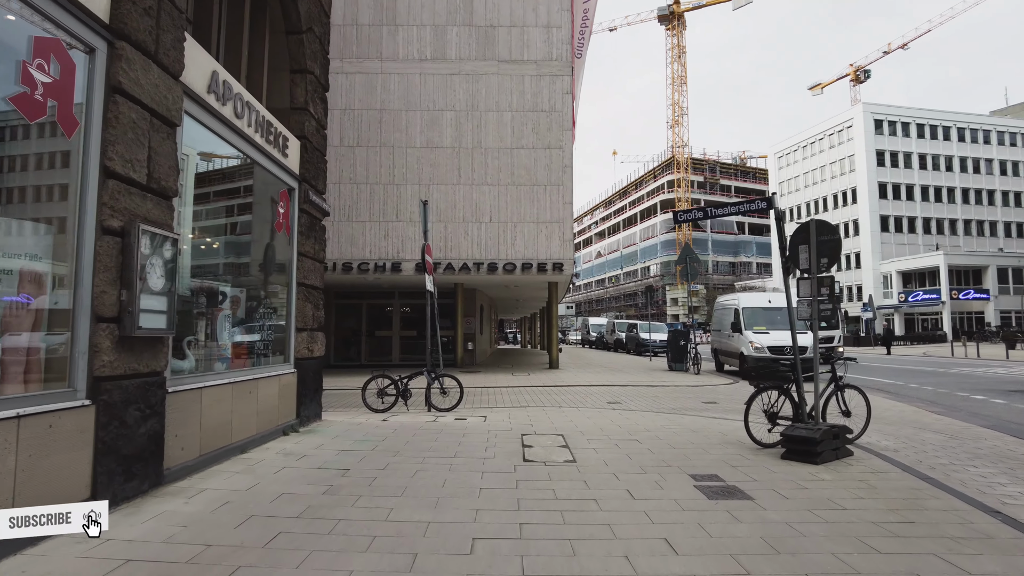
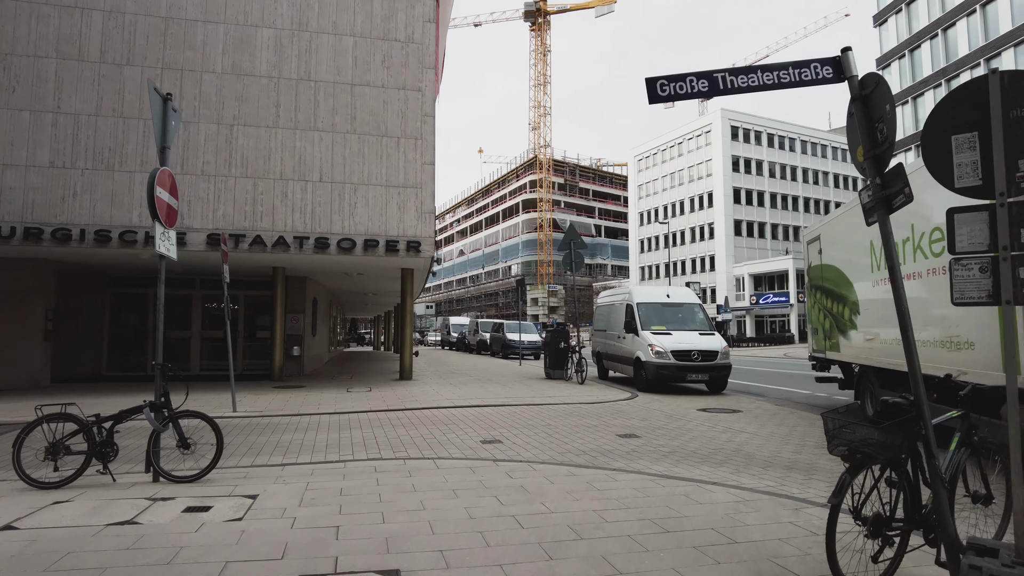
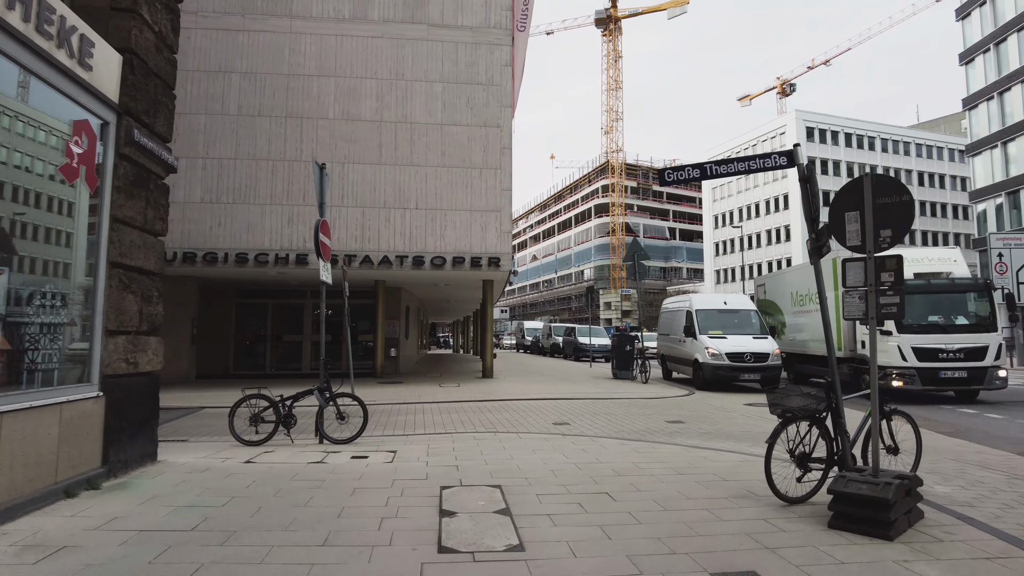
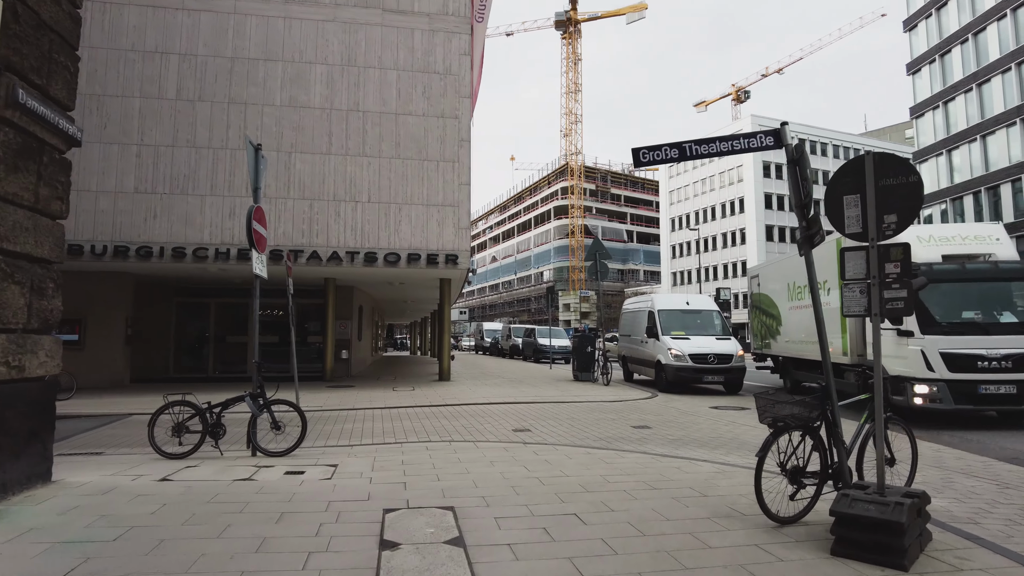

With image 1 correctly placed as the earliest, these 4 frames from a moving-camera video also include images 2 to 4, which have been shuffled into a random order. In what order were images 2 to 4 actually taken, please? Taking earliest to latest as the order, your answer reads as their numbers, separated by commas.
3, 4, 2
